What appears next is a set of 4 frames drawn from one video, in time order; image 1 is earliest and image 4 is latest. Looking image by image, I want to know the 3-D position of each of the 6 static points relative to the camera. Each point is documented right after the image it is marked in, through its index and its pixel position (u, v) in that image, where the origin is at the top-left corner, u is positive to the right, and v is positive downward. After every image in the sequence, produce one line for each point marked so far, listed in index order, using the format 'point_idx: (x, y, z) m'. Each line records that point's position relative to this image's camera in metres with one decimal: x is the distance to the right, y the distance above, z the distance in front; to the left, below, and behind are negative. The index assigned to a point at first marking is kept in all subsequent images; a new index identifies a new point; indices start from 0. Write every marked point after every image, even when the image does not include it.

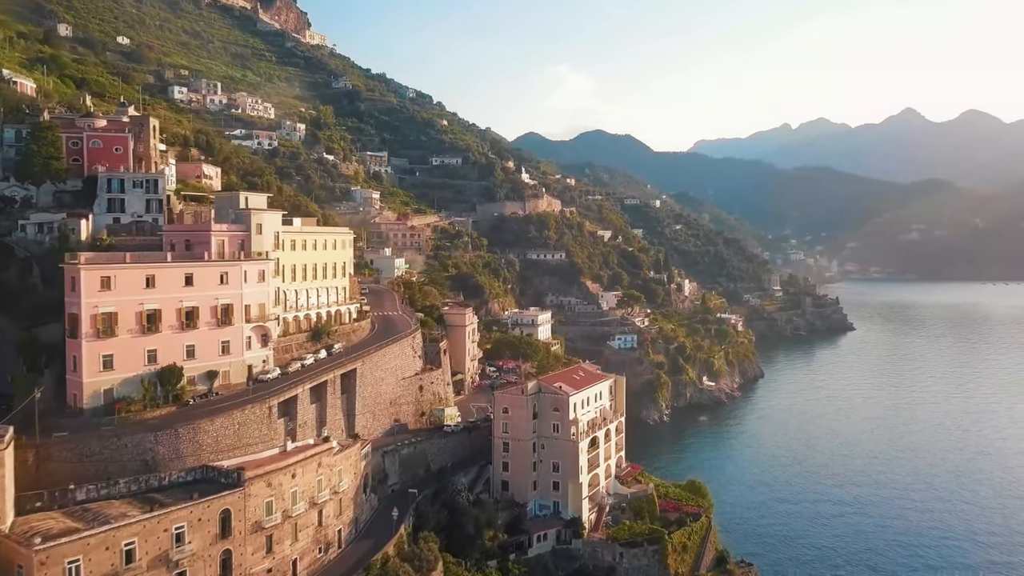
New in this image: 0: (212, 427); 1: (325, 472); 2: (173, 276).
0: (-7.3, -3.4, +18.4) m
1: (-4.7, -4.6, +18.8) m
2: (-8.9, +0.3, +19.8) m
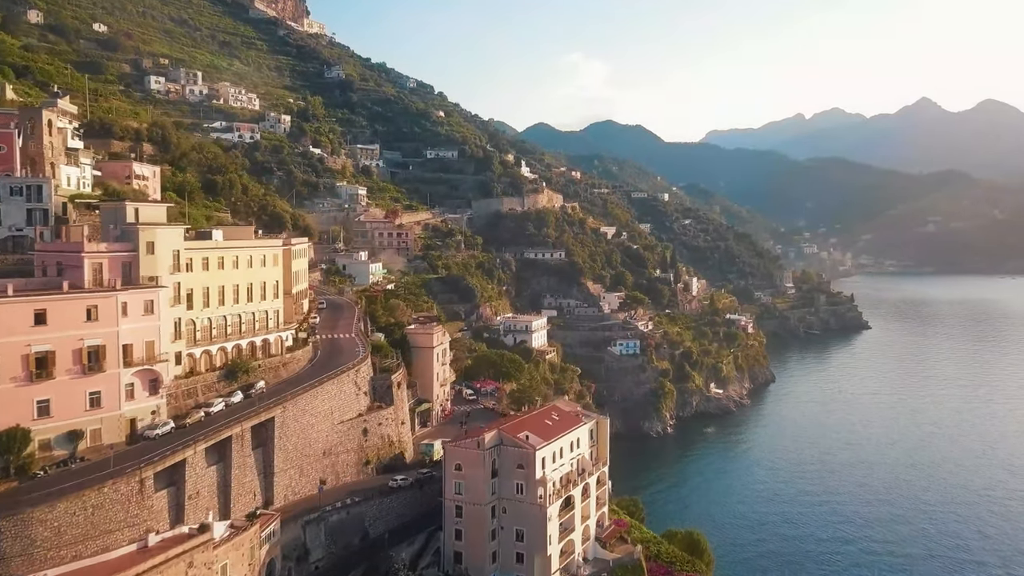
0: (-8.6, -4.2, +14.1) m
1: (-6.0, -5.4, +14.5) m
2: (-10.1, -0.5, +15.5) m
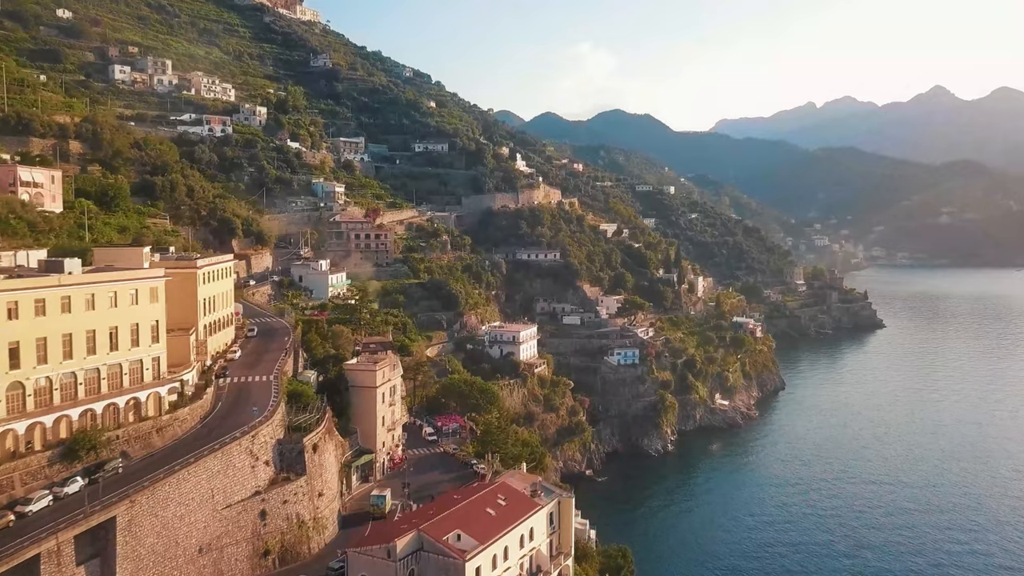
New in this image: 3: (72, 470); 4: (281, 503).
0: (-10.2, -5.4, +9.2) m
1: (-7.6, -6.6, +9.6) m
2: (-11.7, -1.7, +10.5) m
3: (-9.3, -3.8, +15.9) m
4: (-5.7, -5.3, +18.8) m
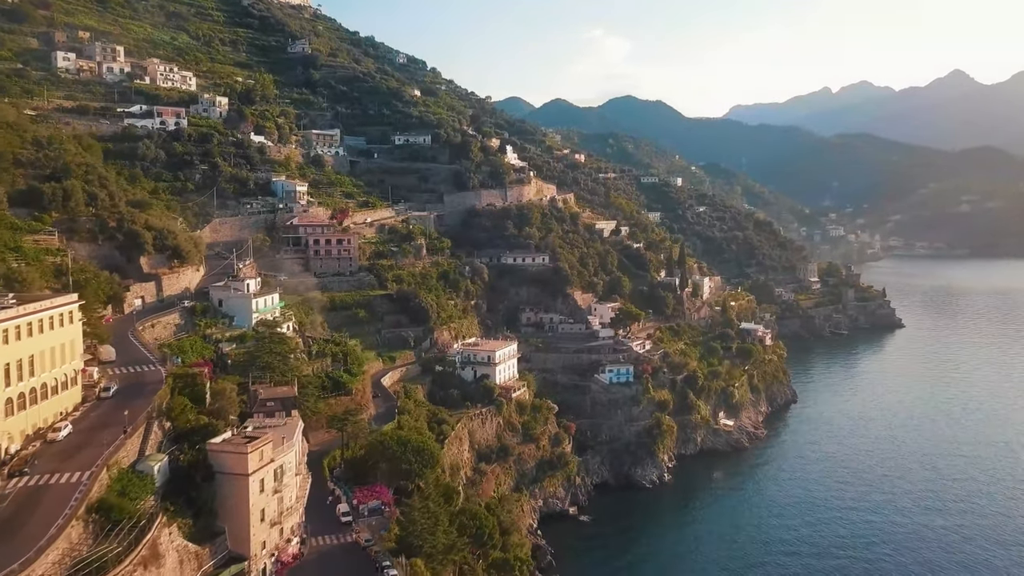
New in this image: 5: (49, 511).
0: (-12.7, -7.1, +3.1) m
1: (-10.0, -8.3, +3.4) m
2: (-14.2, -3.4, +4.4) m
3: (-11.6, -5.4, +9.7) m
4: (-8.0, -6.9, +12.6) m
5: (-9.5, -4.6, +15.6) m
